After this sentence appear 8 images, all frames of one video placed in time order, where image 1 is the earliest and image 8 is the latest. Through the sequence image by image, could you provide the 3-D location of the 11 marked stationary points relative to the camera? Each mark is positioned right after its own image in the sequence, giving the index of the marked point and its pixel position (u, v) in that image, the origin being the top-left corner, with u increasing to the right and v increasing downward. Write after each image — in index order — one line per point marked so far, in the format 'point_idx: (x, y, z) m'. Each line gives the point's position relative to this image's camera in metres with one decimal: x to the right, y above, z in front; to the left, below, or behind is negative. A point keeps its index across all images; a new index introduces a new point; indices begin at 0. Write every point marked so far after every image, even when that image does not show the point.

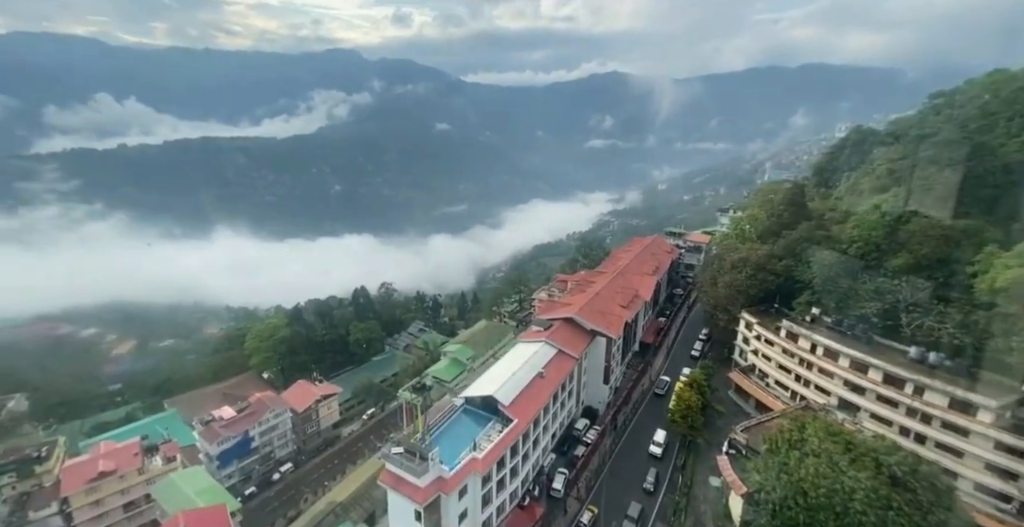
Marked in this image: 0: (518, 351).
0: (+0.2, -1.9, +9.9) m
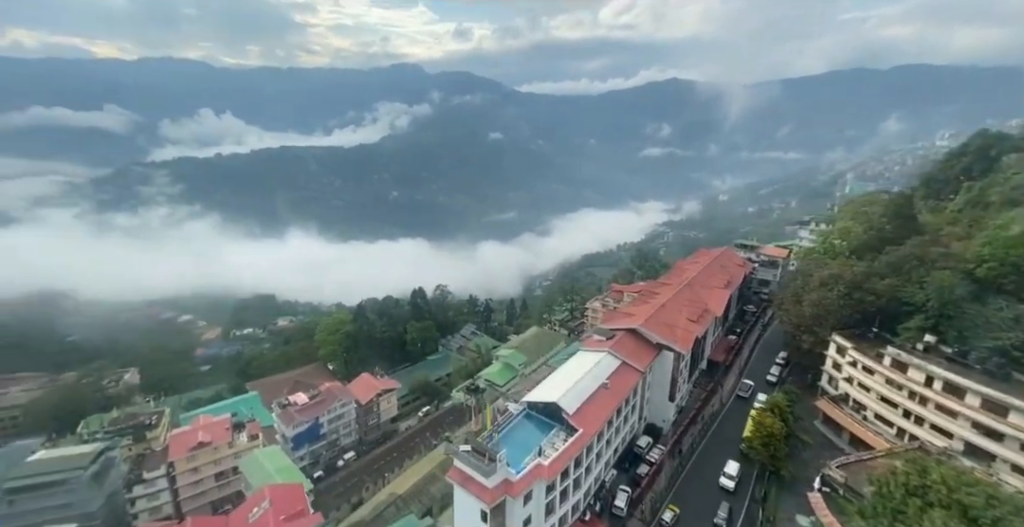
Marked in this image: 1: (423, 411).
0: (+1.5, -2.1, +9.5) m
1: (-3.8, -6.6, +19.1) m
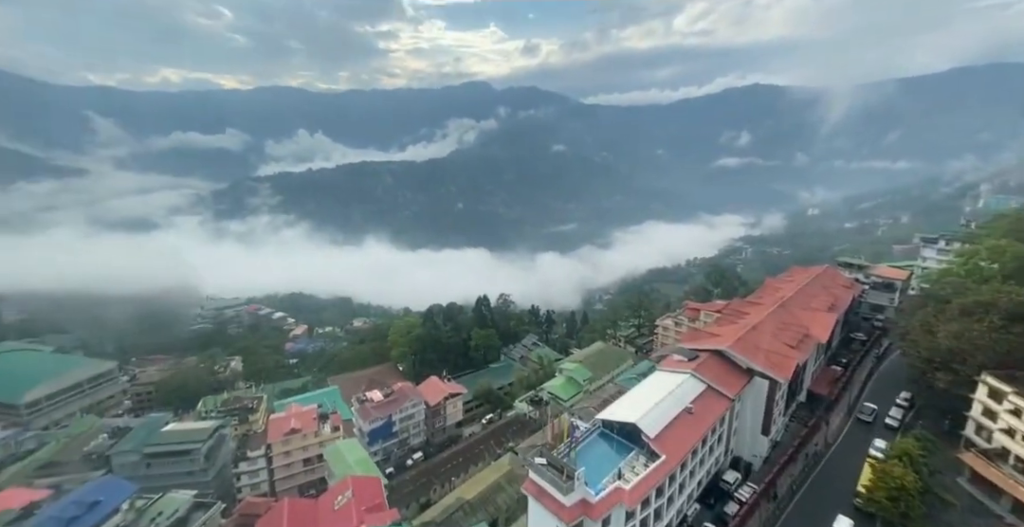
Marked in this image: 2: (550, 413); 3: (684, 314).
0: (+3.0, -2.4, +8.7) m
1: (-1.2, -6.9, +18.9) m
2: (+1.5, -5.9, +16.8) m
3: (+7.5, -2.1, +18.9) m
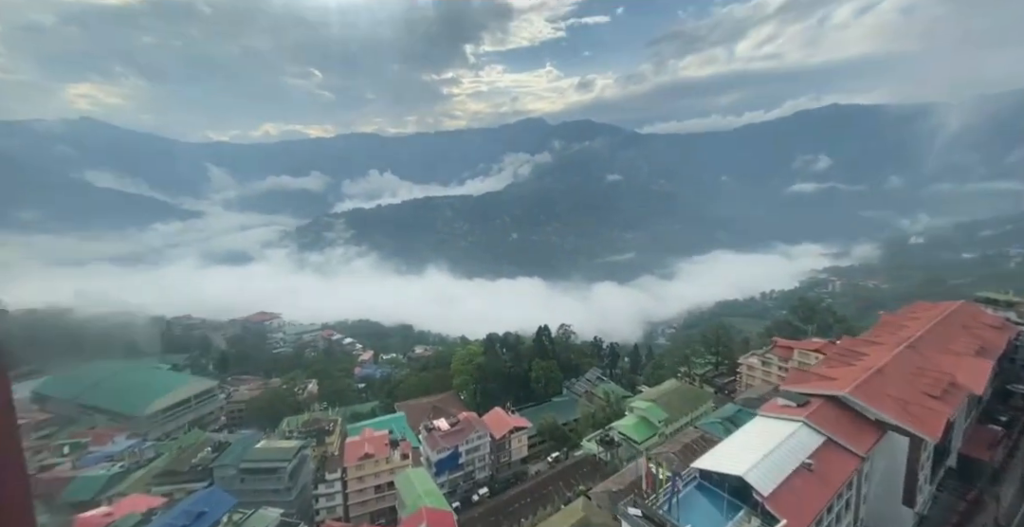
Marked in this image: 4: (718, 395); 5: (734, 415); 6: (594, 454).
0: (+4.5, -2.9, +7.7) m
1: (+1.5, -8.2, +17.9) m
2: (+4.0, -7.1, +15.6) m
3: (+10.2, -3.4, +17.2) m
4: (+8.9, -5.6, +18.7) m
5: (+7.2, -5.0, +14.3) m
6: (+3.0, -7.2, +16.0) m
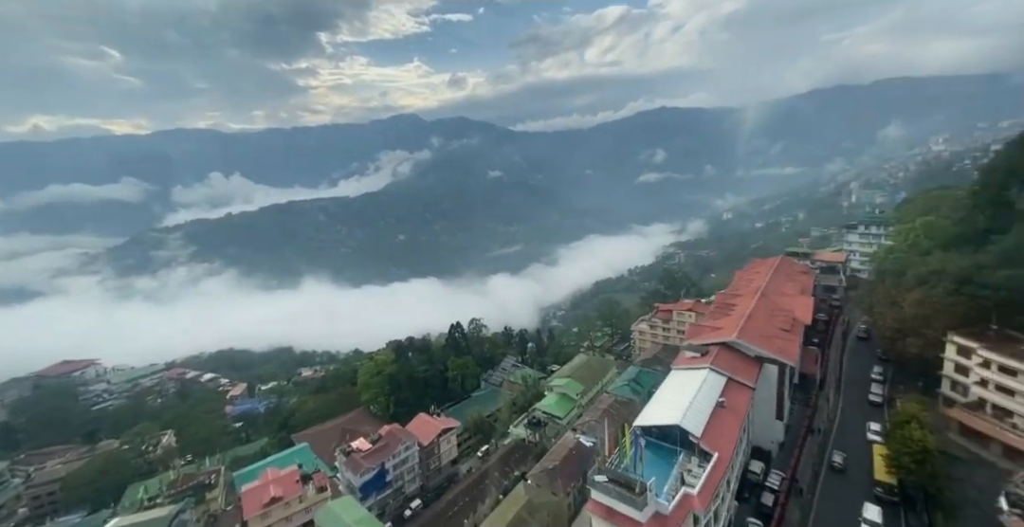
0: (+3.7, -2.5, +9.6) m
1: (-1.4, -8.1, +18.8) m
2: (+1.5, -6.7, +17.2) m
3: (+6.7, -2.5, +20.3) m
4: (+5.2, -4.8, +21.5) m
5: (+4.8, -4.3, +16.8) m
6: (+0.4, -6.9, +17.3) m
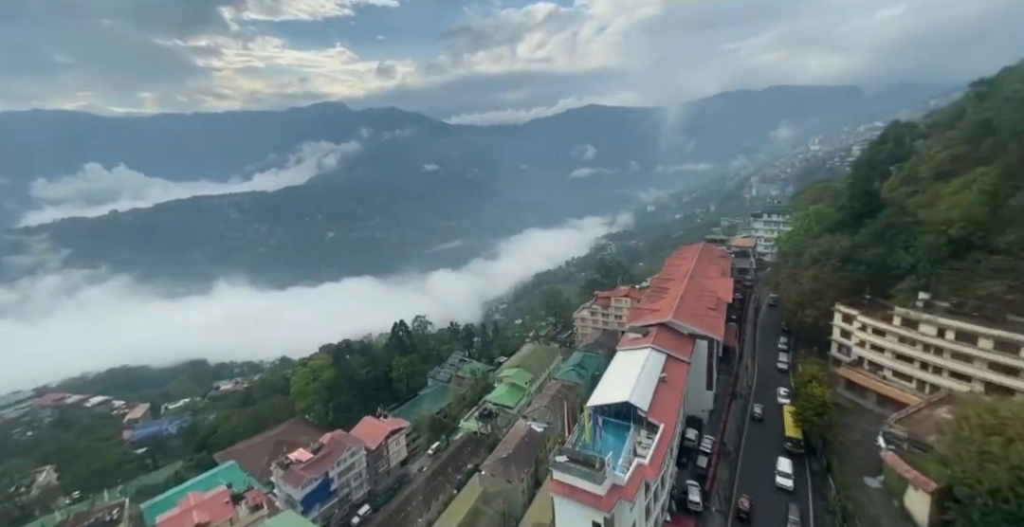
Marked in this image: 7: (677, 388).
0: (+2.7, -2.2, +10.6) m
1: (-3.4, -7.9, +19.0) m
2: (-0.4, -6.4, +17.9) m
3: (+4.2, -2.0, +21.6) m
4: (+2.6, -4.4, +22.6) m
5: (+2.8, -4.0, +17.9) m
6: (-1.5, -6.7, +17.8) m
7: (+3.6, -2.7, +9.7) m
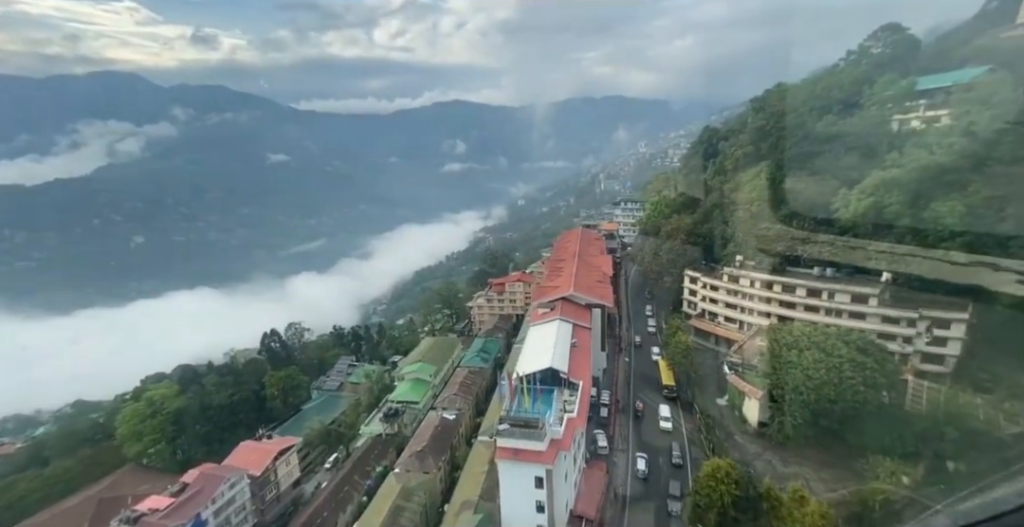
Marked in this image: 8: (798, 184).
0: (+0.7, -1.9, +12.0) m
1: (-7.4, -7.9, +18.3) m
2: (-4.3, -6.2, +18.0) m
3: (-1.3, -1.6, +22.9) m
4: (-3.0, -4.0, +23.5) m
5: (-1.3, -3.6, +18.9) m
6: (-5.3, -6.6, +17.7) m
7: (+1.8, -2.3, +11.4) m
8: (+7.9, +2.2, +12.1) m
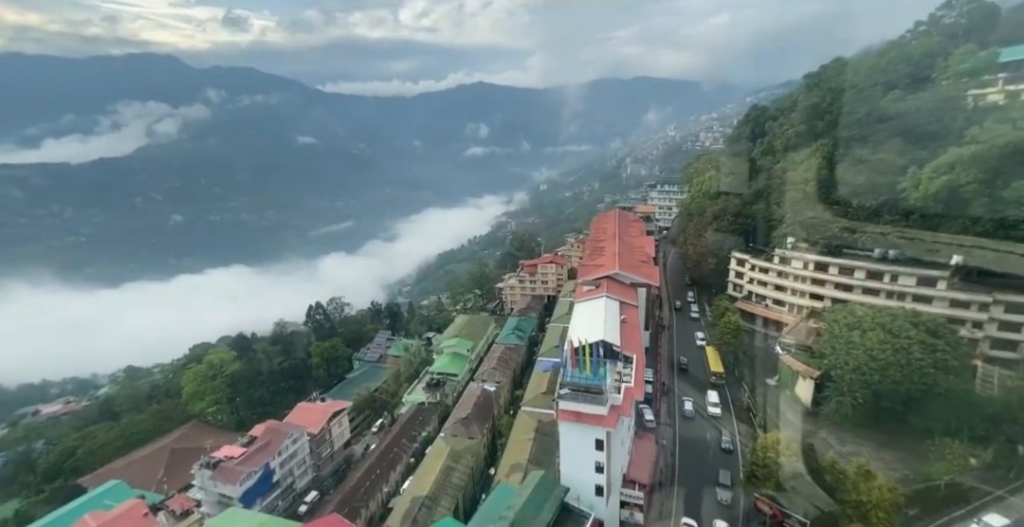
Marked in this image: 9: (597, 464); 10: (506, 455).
0: (+2.1, -1.2, +12.1) m
1: (-5.8, -6.8, +19.0) m
2: (-2.7, -5.2, +18.6) m
3: (+0.6, -0.5, +23.1) m
4: (-1.0, -2.9, +23.8) m
5: (+0.4, -2.7, +19.2) m
6: (-3.7, -5.6, +18.3) m
7: (+3.1, -1.6, +11.5) m
8: (+9.4, +2.8, +11.8) m
9: (+1.7, -4.0, +8.7) m
10: (-0.1, -5.3, +12.1) m
